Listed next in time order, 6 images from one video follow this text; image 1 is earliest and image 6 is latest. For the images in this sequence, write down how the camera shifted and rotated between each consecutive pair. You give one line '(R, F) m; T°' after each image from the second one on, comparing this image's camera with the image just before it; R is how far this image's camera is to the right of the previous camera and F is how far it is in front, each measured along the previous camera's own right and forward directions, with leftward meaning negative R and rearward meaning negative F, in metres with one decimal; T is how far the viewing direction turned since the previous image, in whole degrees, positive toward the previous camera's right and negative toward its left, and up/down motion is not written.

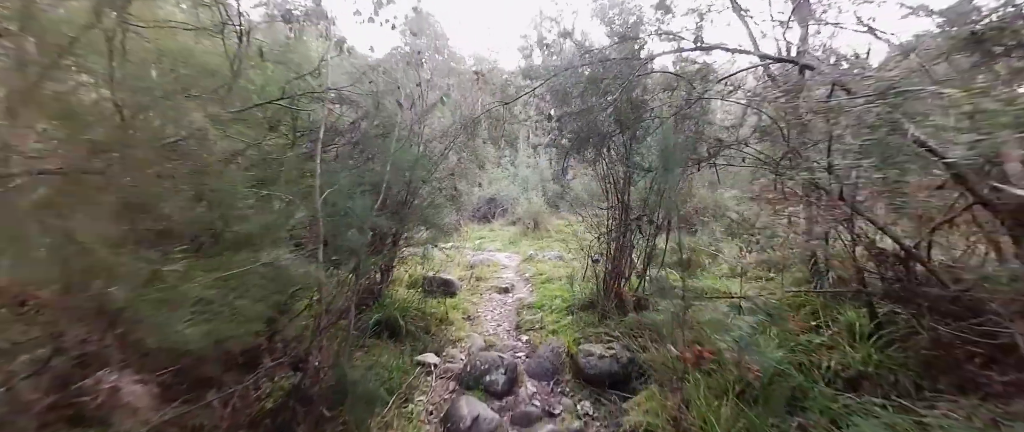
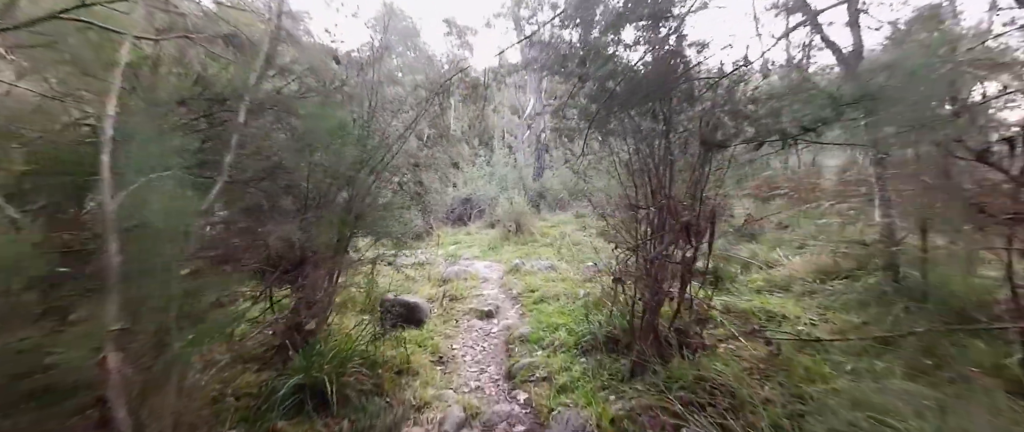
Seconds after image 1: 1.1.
(-0.1, +1.0) m; +4°
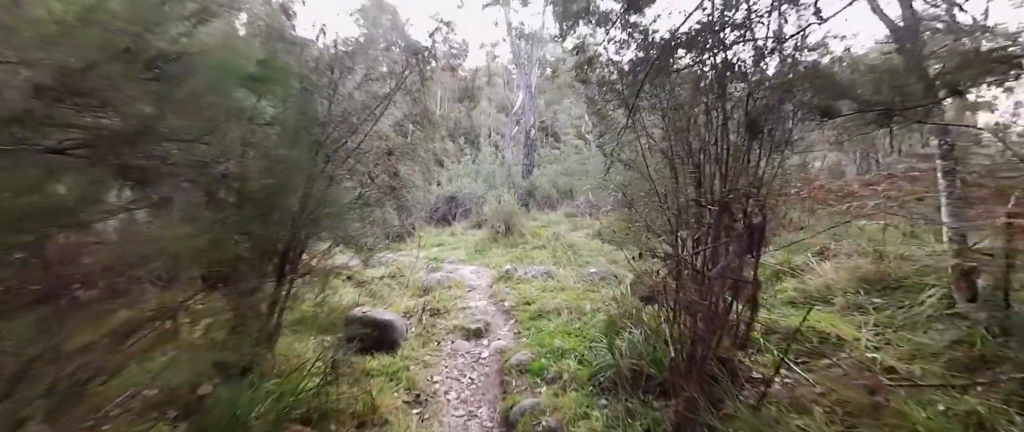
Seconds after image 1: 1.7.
(-0.1, +0.6) m; +2°
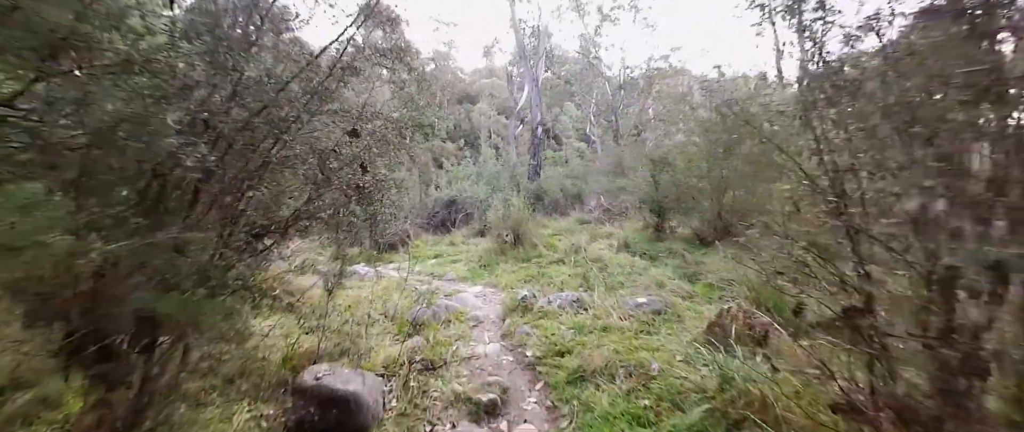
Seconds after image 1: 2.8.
(-0.2, +1.0) m; 0°
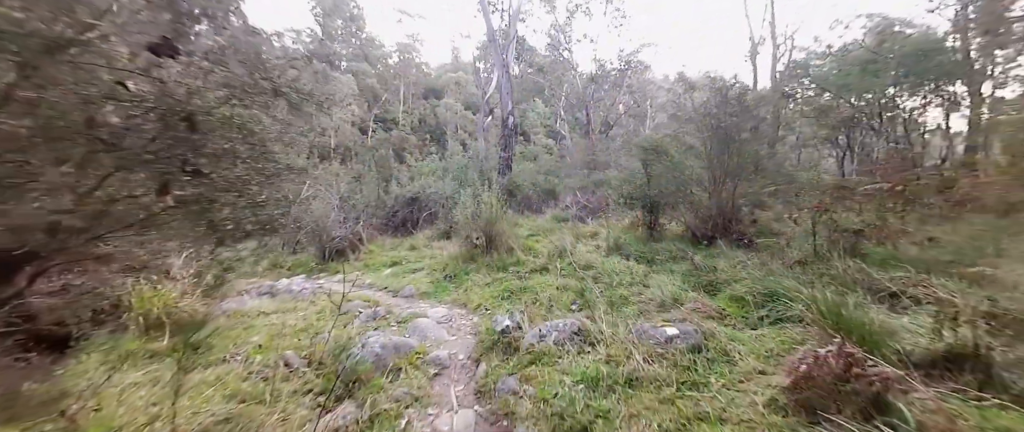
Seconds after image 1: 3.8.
(0.0, +0.9) m; +5°
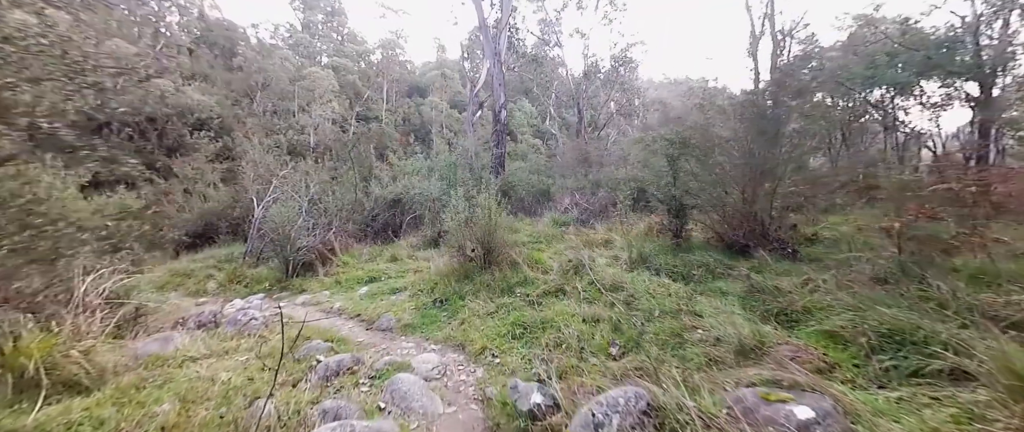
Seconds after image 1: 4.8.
(-0.2, +0.8) m; +2°
